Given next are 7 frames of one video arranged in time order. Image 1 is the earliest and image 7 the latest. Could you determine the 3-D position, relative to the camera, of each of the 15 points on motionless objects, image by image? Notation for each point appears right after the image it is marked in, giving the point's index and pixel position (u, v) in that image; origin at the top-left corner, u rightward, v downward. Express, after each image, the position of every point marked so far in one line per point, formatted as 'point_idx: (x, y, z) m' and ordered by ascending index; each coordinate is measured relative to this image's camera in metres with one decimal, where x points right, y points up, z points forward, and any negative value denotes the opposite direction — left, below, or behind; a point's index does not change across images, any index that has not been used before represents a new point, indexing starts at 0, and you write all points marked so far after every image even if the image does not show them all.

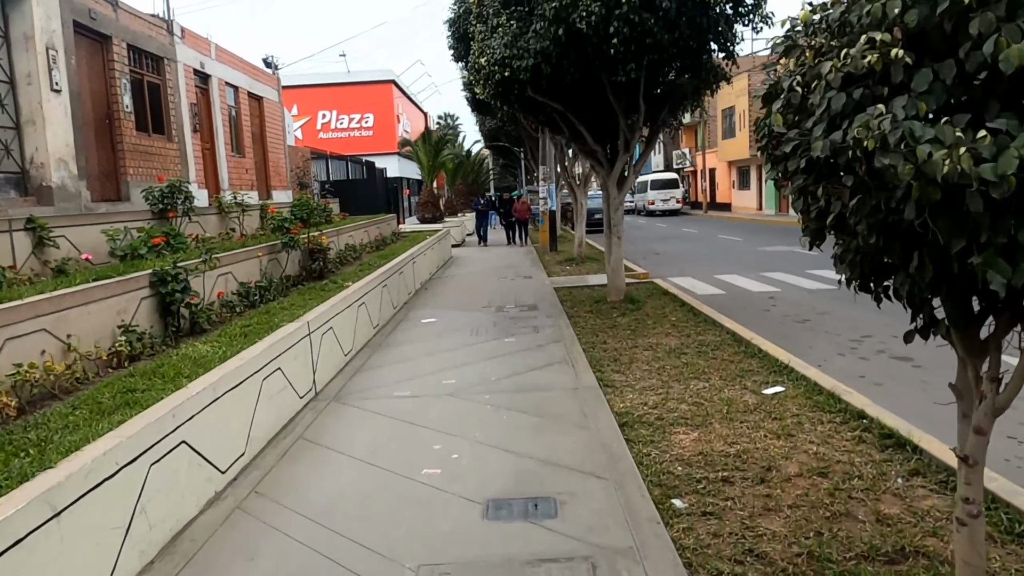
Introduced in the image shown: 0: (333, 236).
0: (-2.9, +0.8, +12.4) m
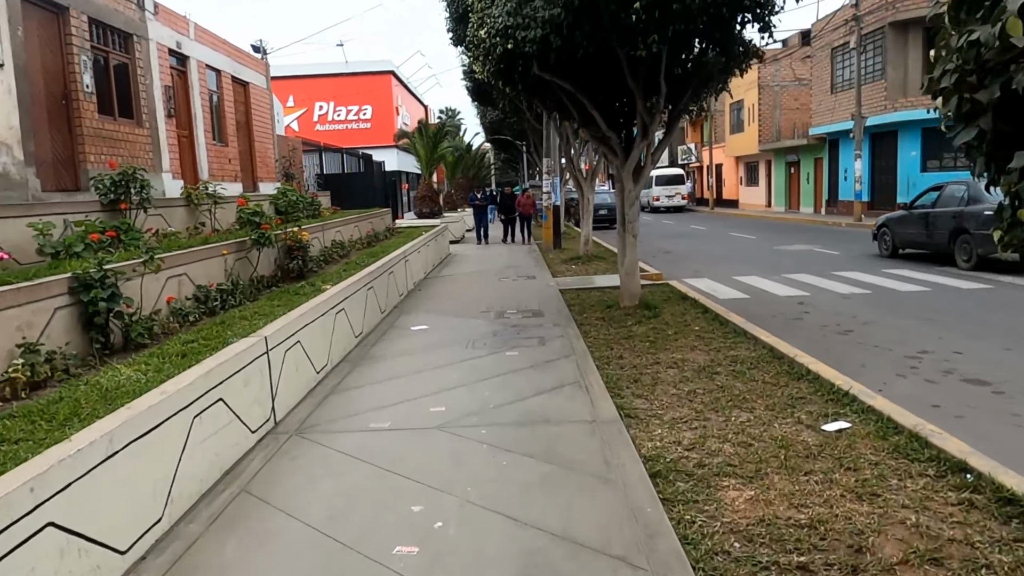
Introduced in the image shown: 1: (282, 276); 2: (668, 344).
0: (-2.9, +0.8, +11.3) m
1: (-2.8, +0.1, +9.1) m
2: (+1.5, -0.6, +7.4) m
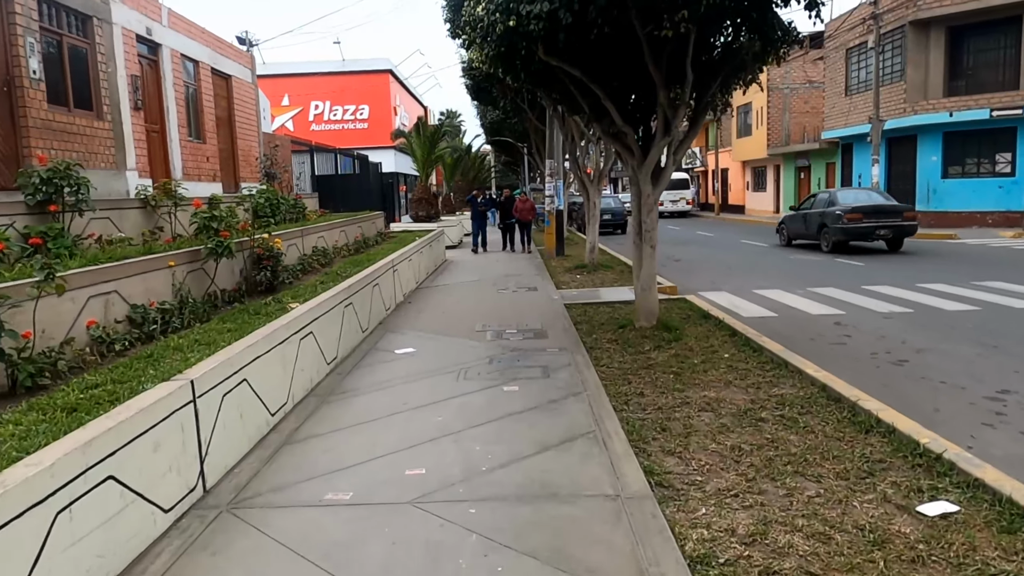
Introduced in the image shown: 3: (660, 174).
0: (-2.9, +0.7, +10.1) m
1: (-2.8, 0.0, +7.9) m
2: (+1.5, -0.7, +6.2) m
3: (+1.5, +1.2, +7.8) m
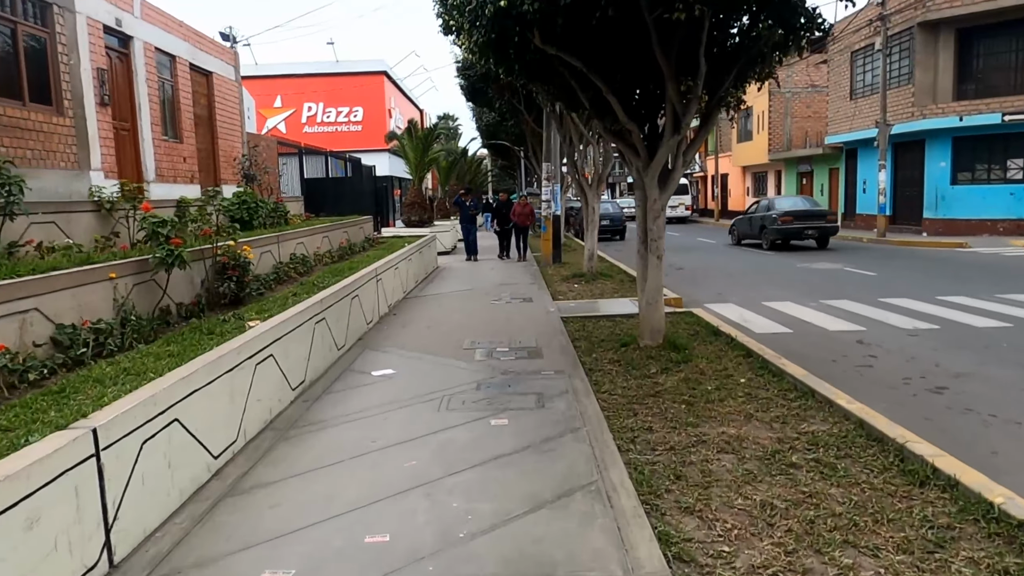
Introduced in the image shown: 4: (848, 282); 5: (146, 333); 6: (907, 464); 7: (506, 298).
0: (-3.0, +0.5, +9.3) m
1: (-2.8, -0.1, +7.1) m
2: (+1.4, -0.9, +5.5) m
3: (+1.4, +1.0, +7.0) m
4: (+6.2, +0.1, +14.1) m
5: (-2.7, -0.3, +5.5) m
6: (+2.2, -1.0, +4.2) m
7: (-0.1, -0.1, +11.7) m
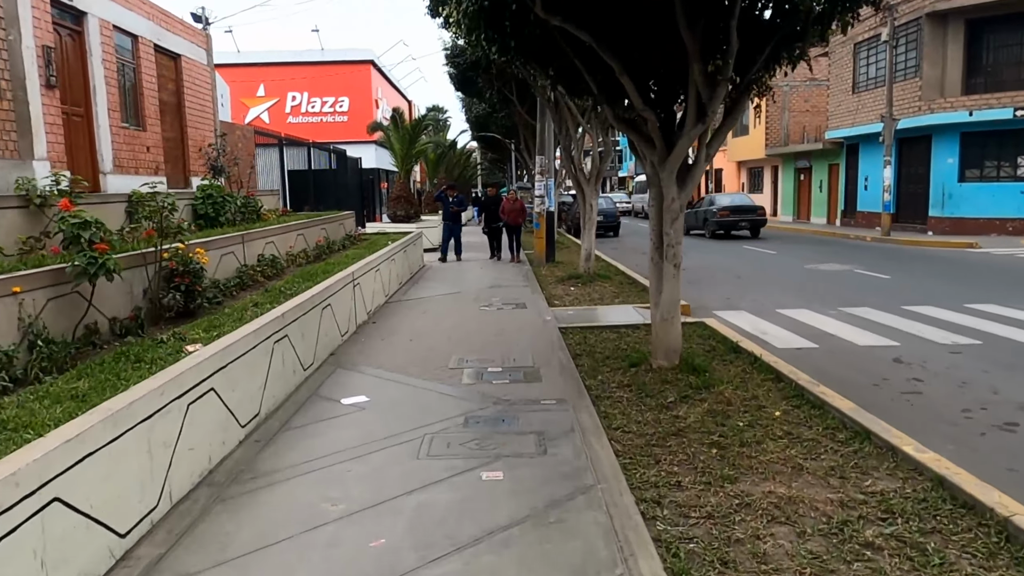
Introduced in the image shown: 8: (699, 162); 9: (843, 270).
0: (-3.0, +0.5, +8.3) m
1: (-2.9, -0.2, +6.1) m
2: (+1.4, -1.0, +4.5) m
3: (+1.4, +0.9, +6.0) m
4: (+6.1, 0.0, +13.3) m
5: (-2.7, -0.4, +4.5) m
6: (+2.2, -1.1, +3.3) m
7: (-0.2, -0.2, +10.7) m
8: (+1.4, +1.0, +5.9) m
9: (+6.7, +0.4, +15.3) m
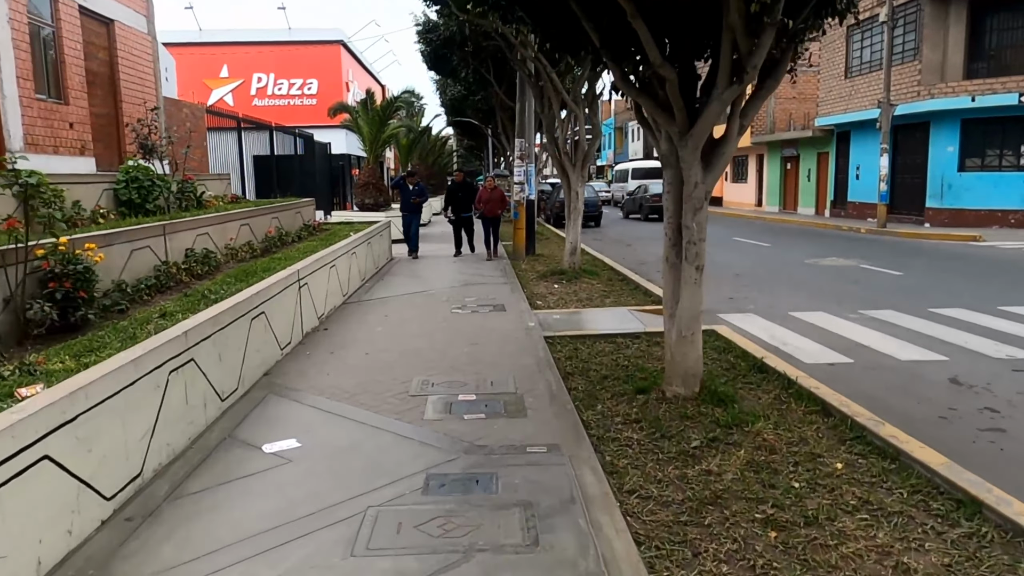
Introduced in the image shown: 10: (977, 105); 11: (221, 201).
0: (-3.2, +0.5, +6.8) m
1: (-3.0, -0.3, +4.6) m
2: (+1.3, -1.1, +3.2) m
3: (+1.3, +0.9, +4.7) m
4: (+5.7, +0.1, +12.1) m
5: (-2.8, -0.5, +3.1) m
6: (+2.1, -1.2, +2.0) m
7: (-0.5, -0.2, +9.4) m
8: (+1.3, +0.9, +4.5) m
9: (+6.3, +0.4, +14.1) m
10: (+11.9, +4.7, +19.5) m
11: (-4.4, +1.3, +11.6) m
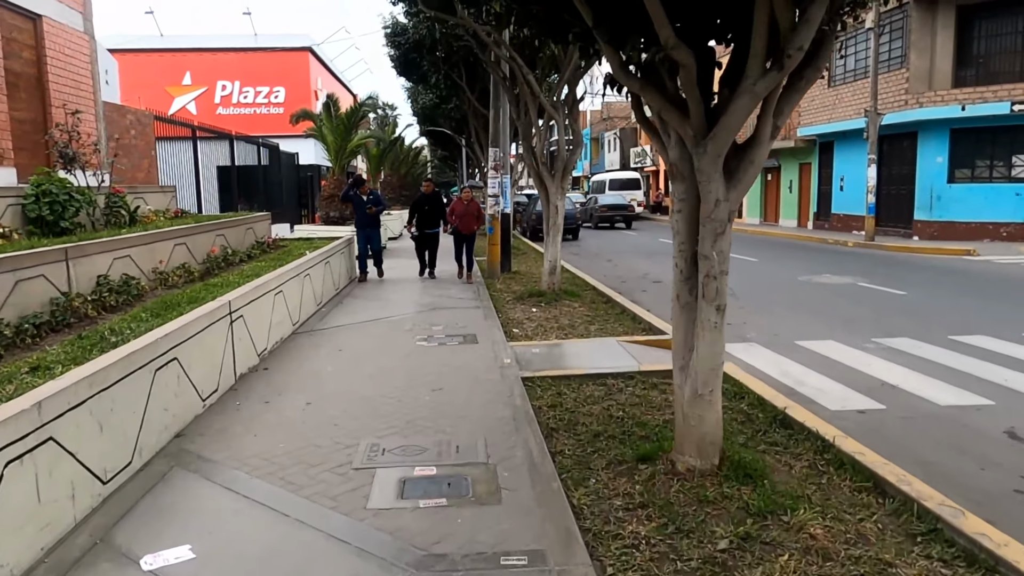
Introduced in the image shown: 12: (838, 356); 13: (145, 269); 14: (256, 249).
0: (-3.5, +0.2, +5.7) m
1: (-3.2, -0.5, +3.5) m
2: (+1.2, -1.3, +2.1) m
3: (+1.1, +0.6, +3.7) m
4: (+5.3, -0.2, +11.2) m
5: (-2.9, -0.7, +1.9) m
6: (+2.1, -1.4, +0.9) m
7: (-0.8, -0.5, +8.2) m
8: (+1.2, +0.7, +3.5) m
9: (+5.8, +0.1, +13.2) m
10: (+11.3, +4.3, +18.8) m
11: (-4.8, +1.0, +10.4) m
12: (+3.2, -0.7, +7.4) m
13: (-3.6, +0.2, +7.5) m
14: (-3.7, +0.5, +11.0) m
